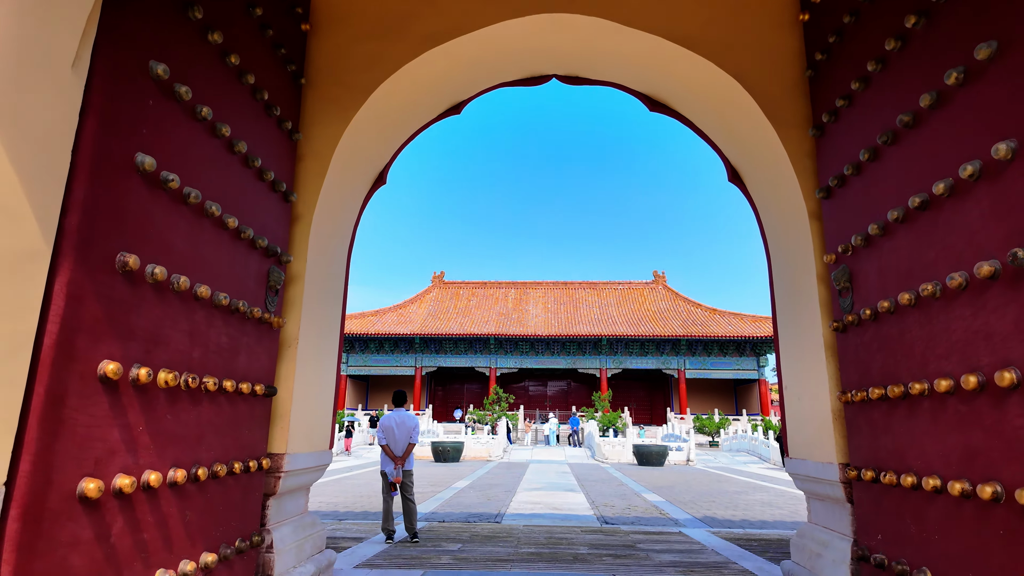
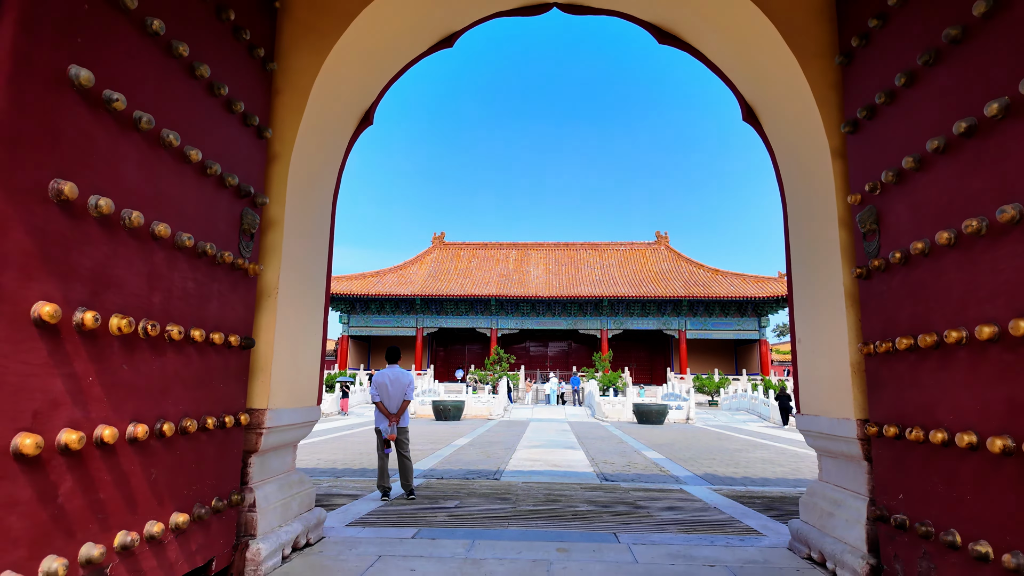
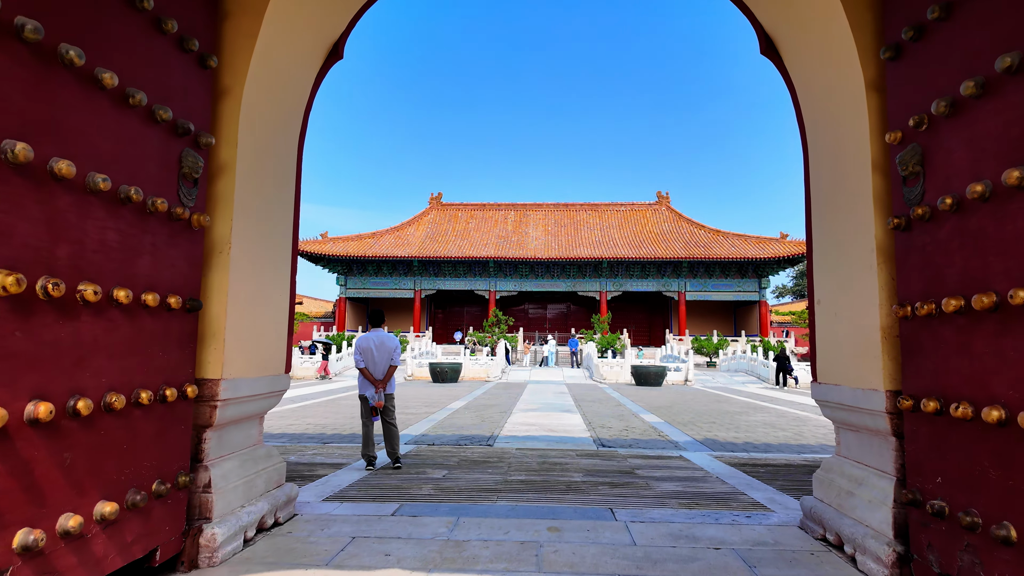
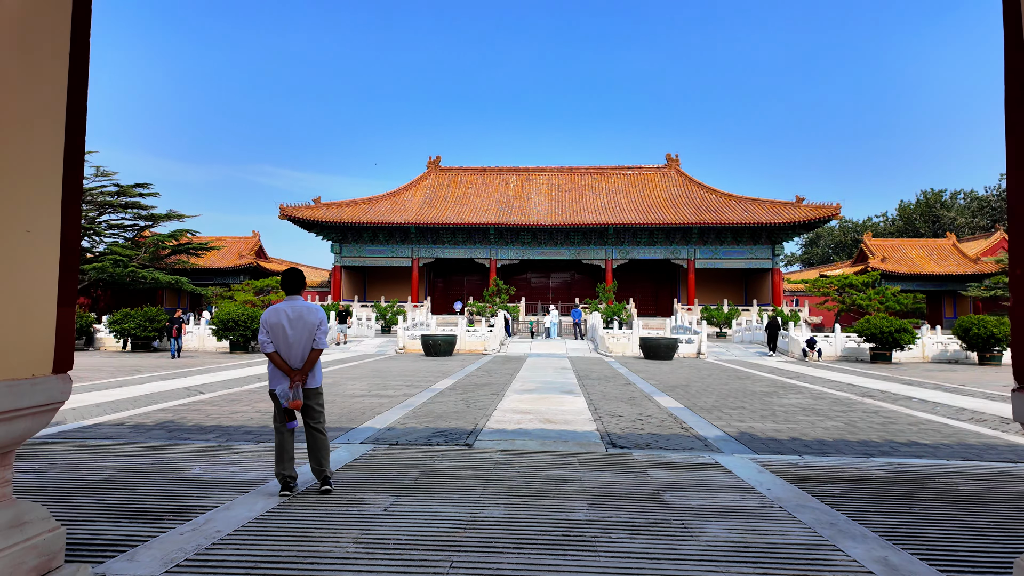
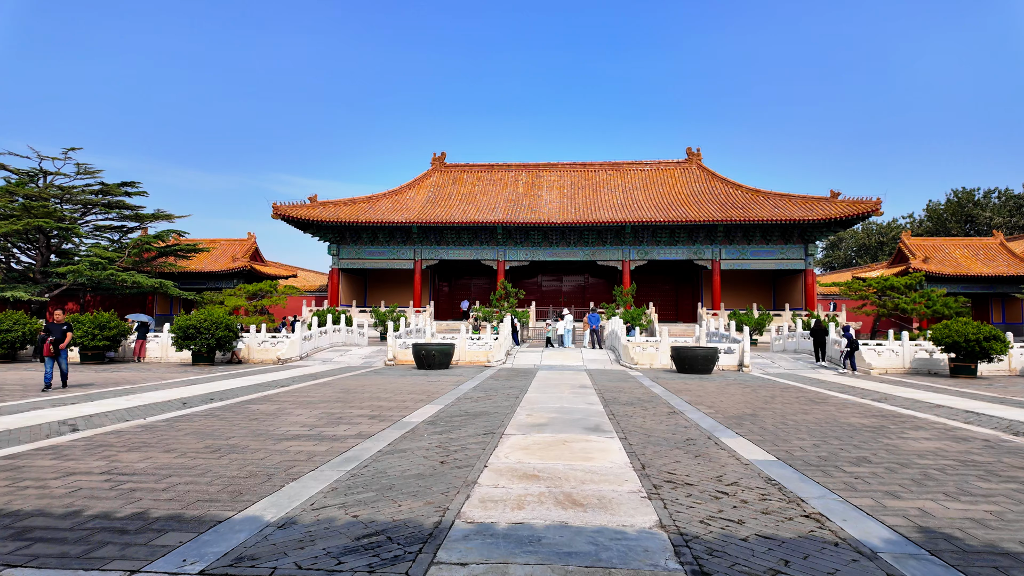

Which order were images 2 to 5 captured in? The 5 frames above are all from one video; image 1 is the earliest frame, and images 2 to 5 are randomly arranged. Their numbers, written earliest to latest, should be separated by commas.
2, 3, 4, 5
